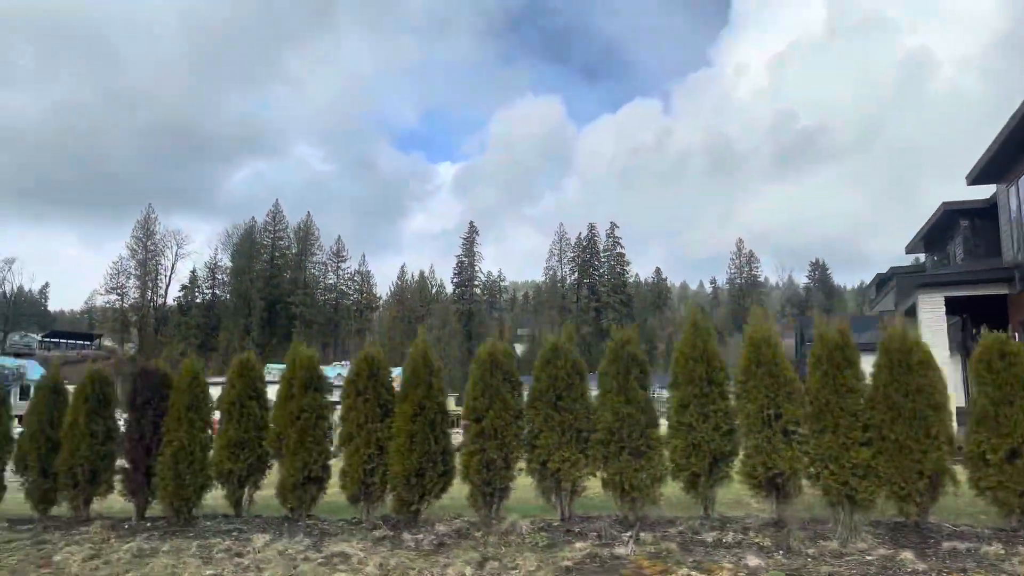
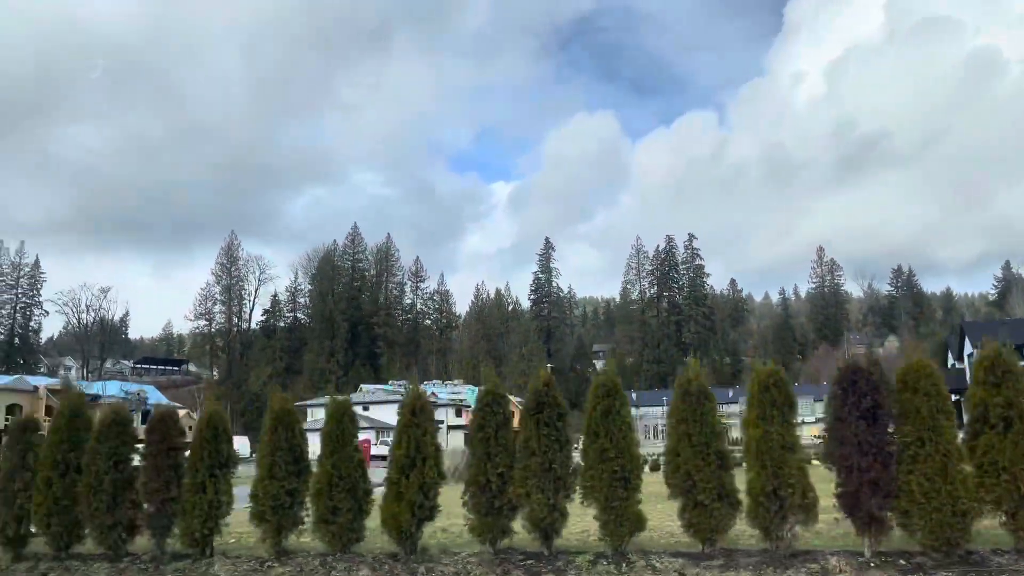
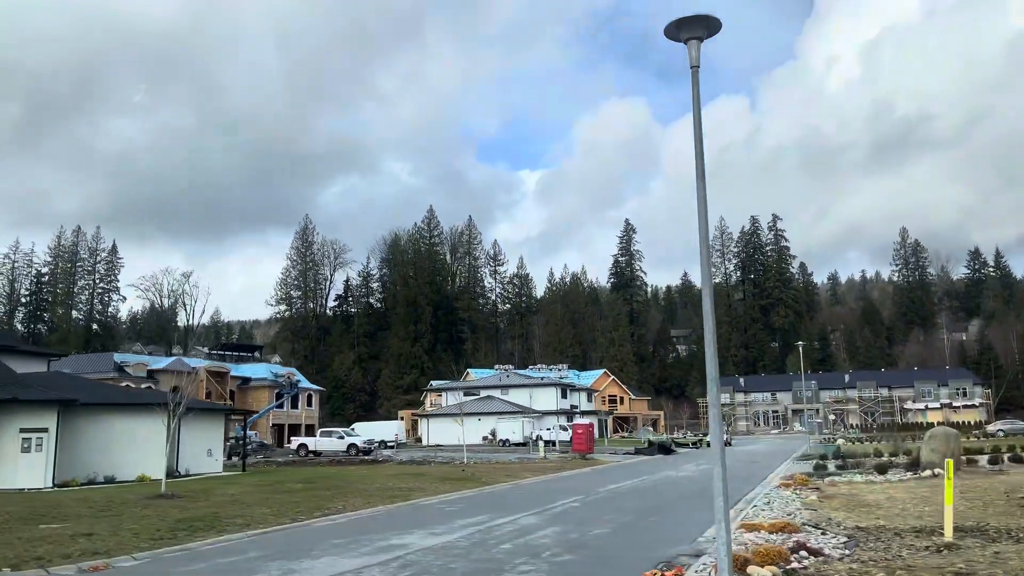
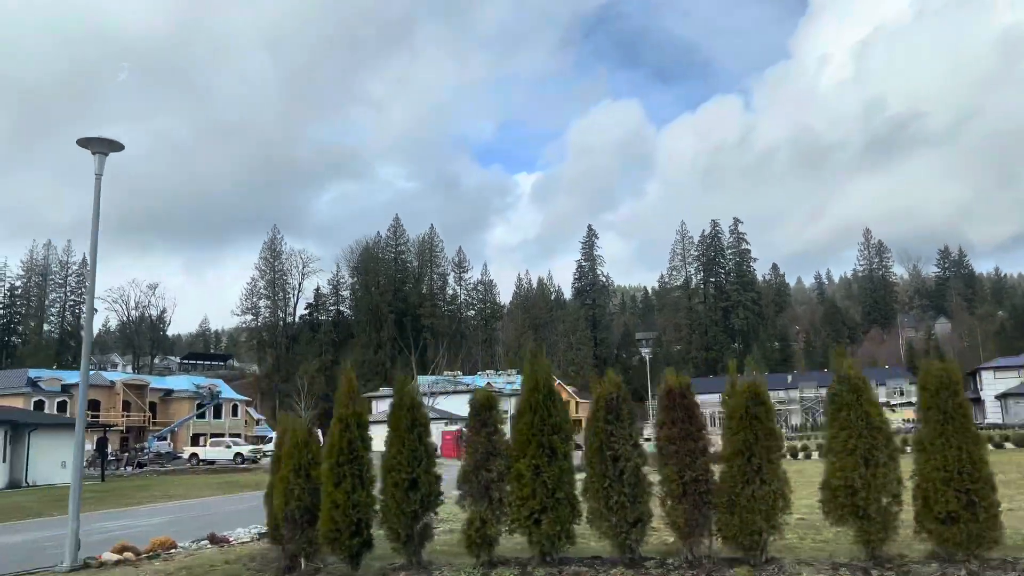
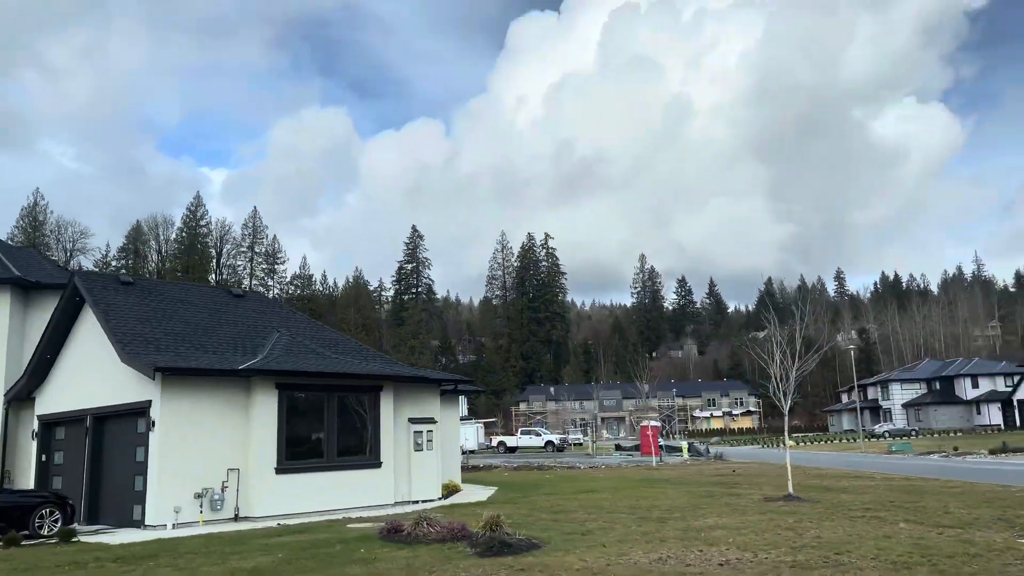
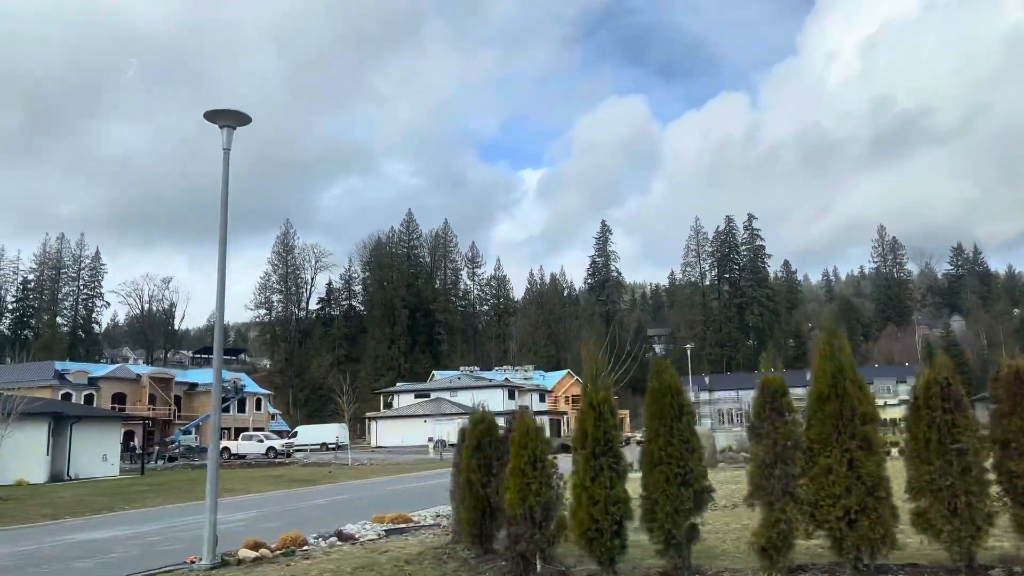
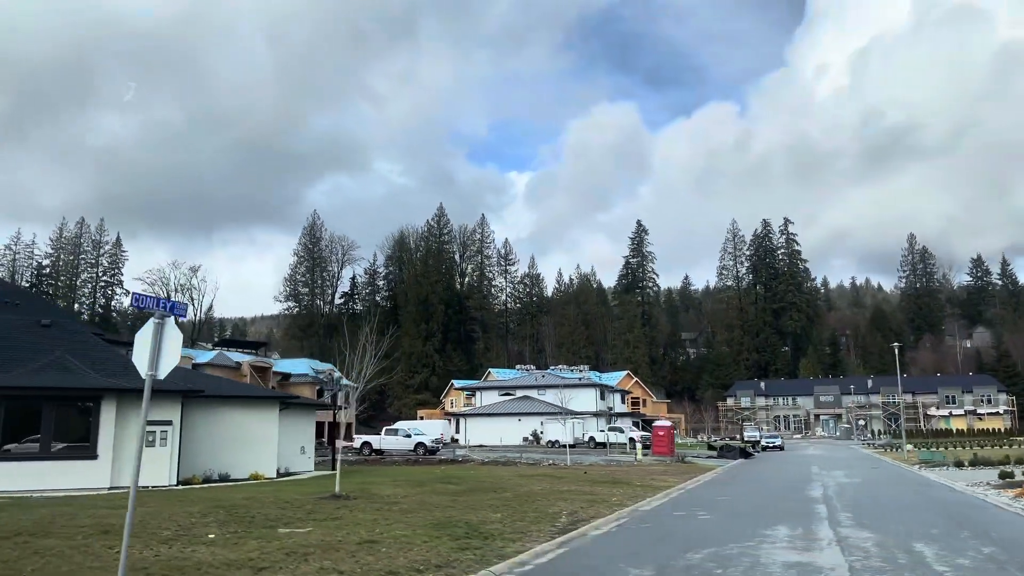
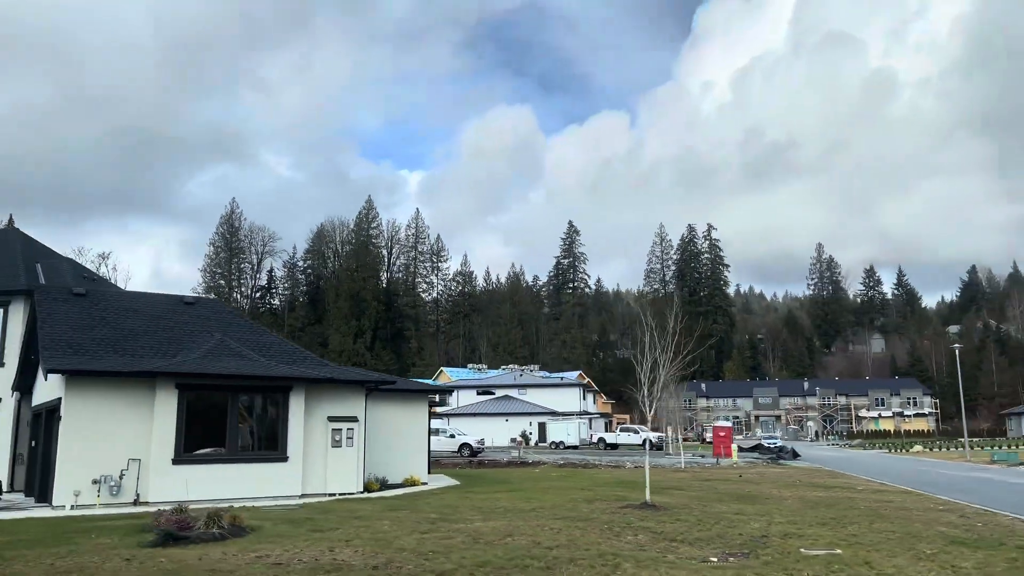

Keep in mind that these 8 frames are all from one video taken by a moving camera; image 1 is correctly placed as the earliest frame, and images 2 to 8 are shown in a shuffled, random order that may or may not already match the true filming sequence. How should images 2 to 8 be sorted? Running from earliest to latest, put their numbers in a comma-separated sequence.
2, 4, 6, 3, 7, 8, 5
